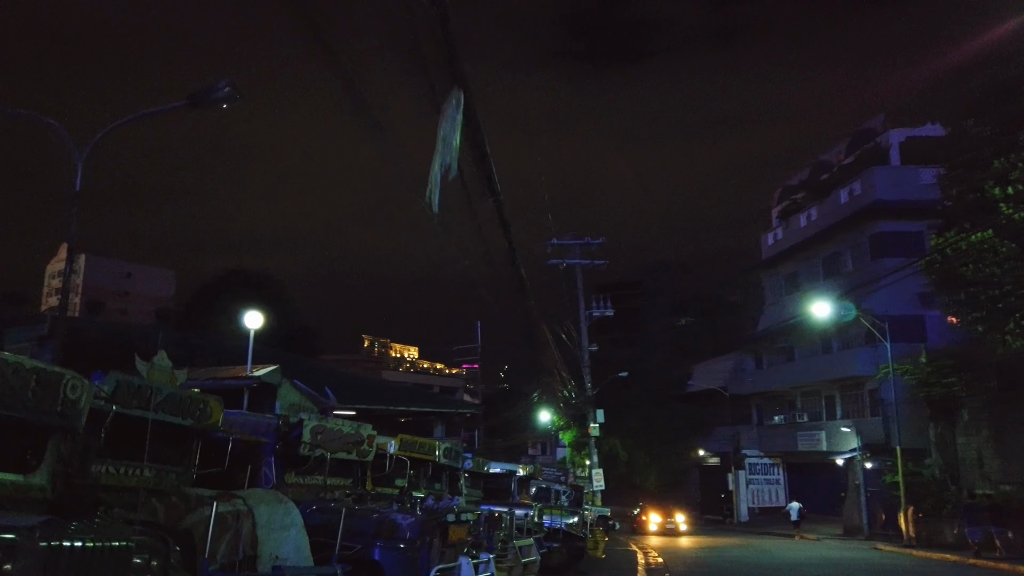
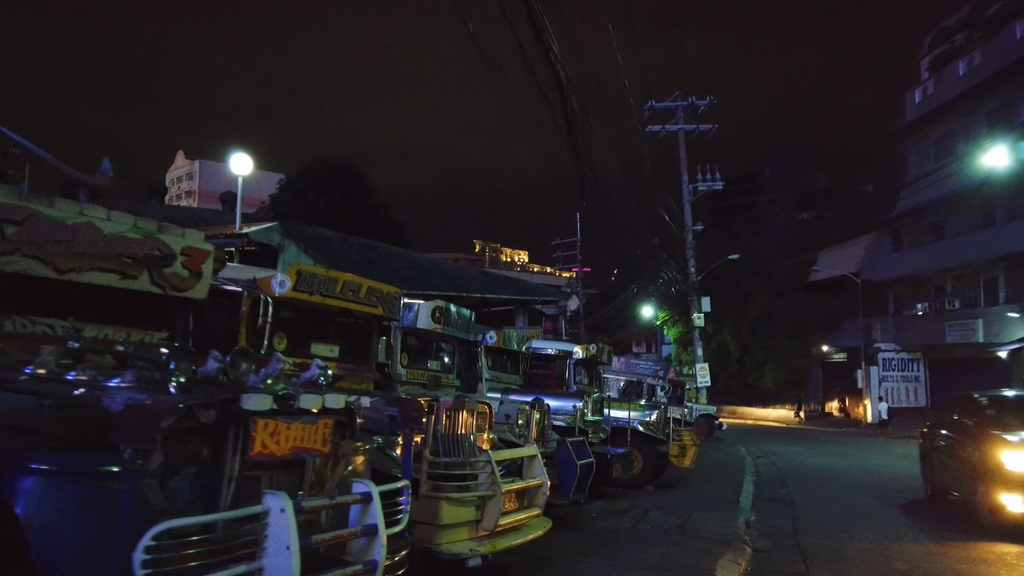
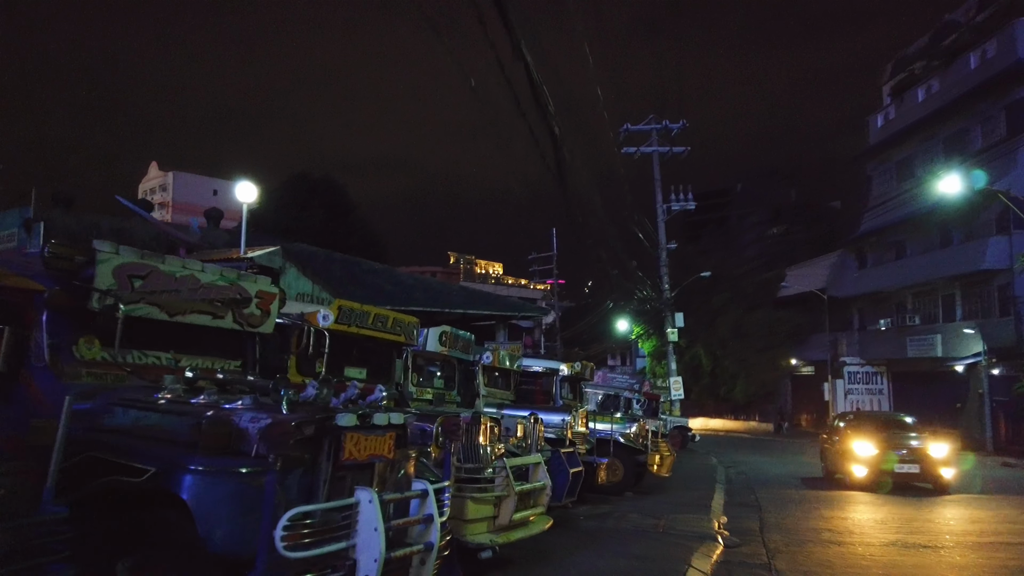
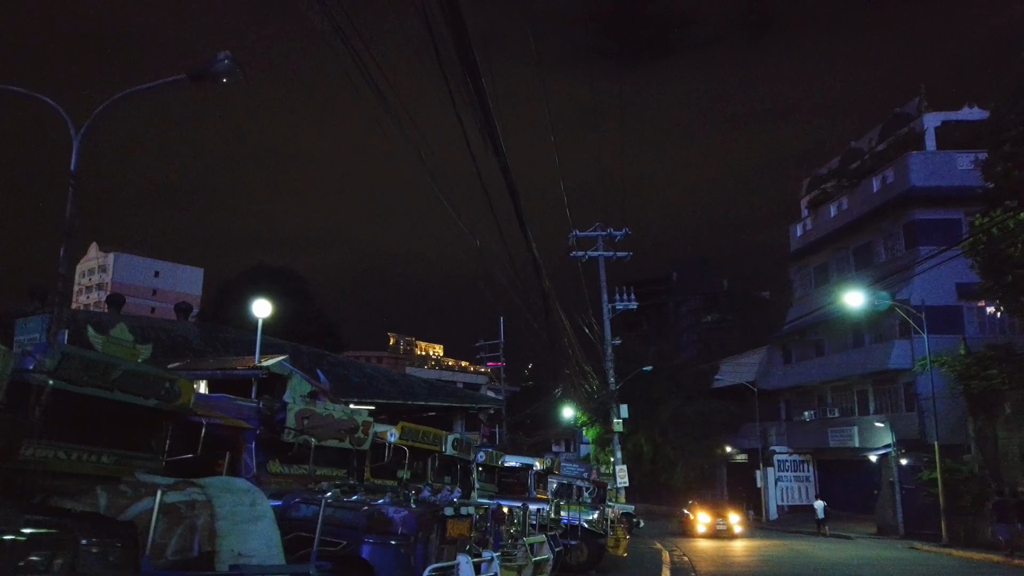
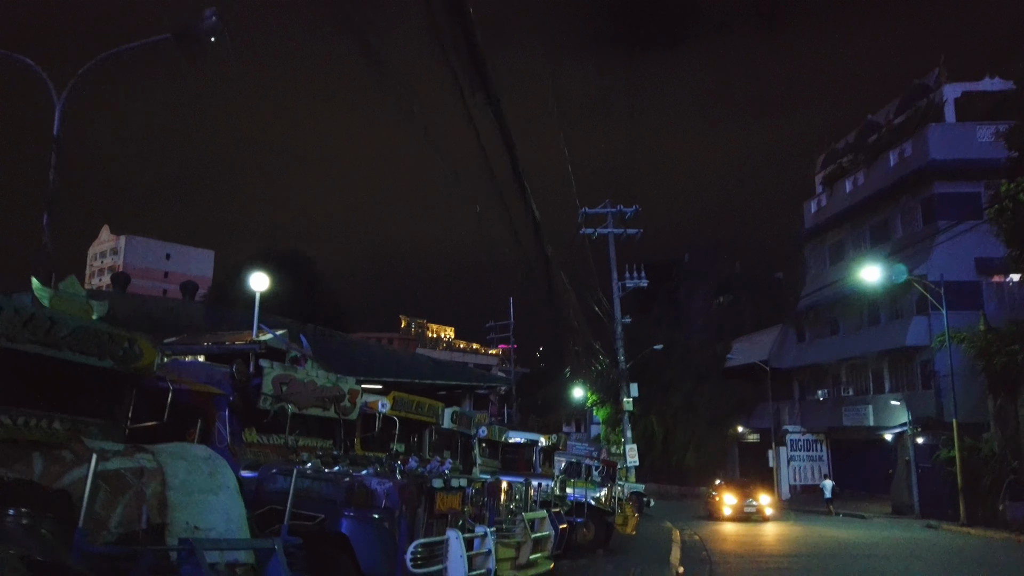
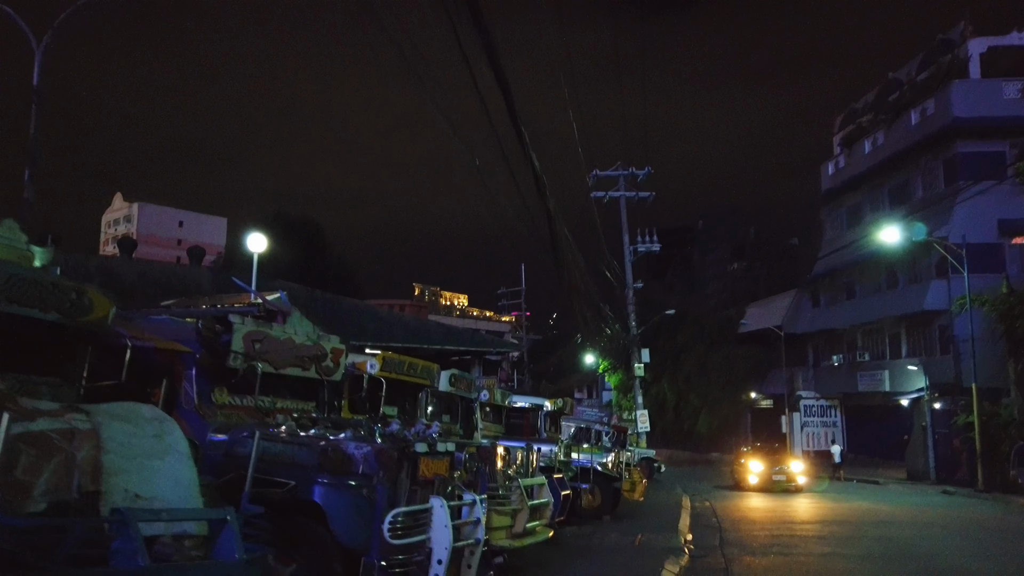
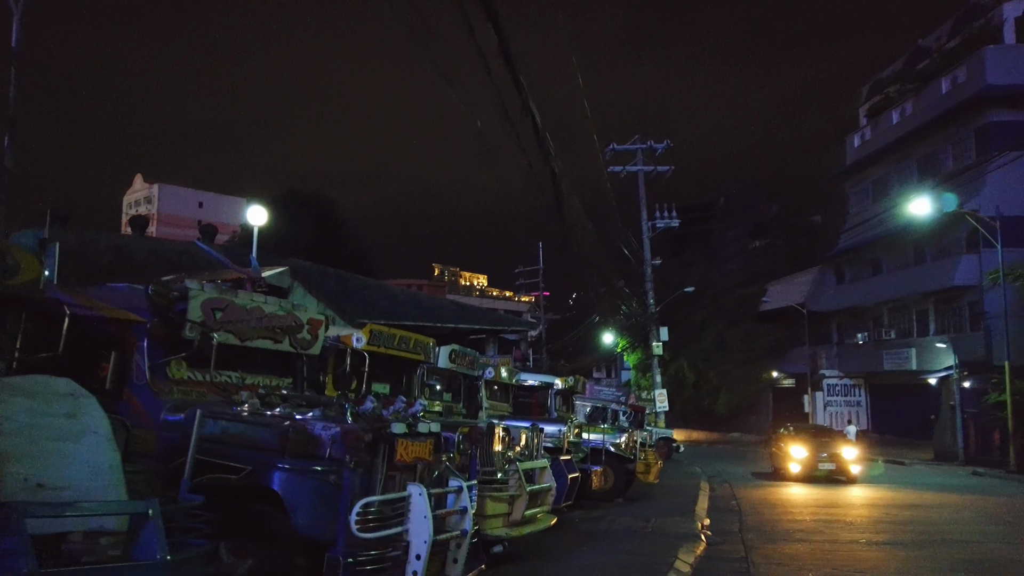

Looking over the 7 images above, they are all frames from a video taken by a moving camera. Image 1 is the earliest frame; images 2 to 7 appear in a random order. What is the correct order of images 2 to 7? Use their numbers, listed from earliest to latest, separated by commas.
4, 5, 6, 7, 3, 2
